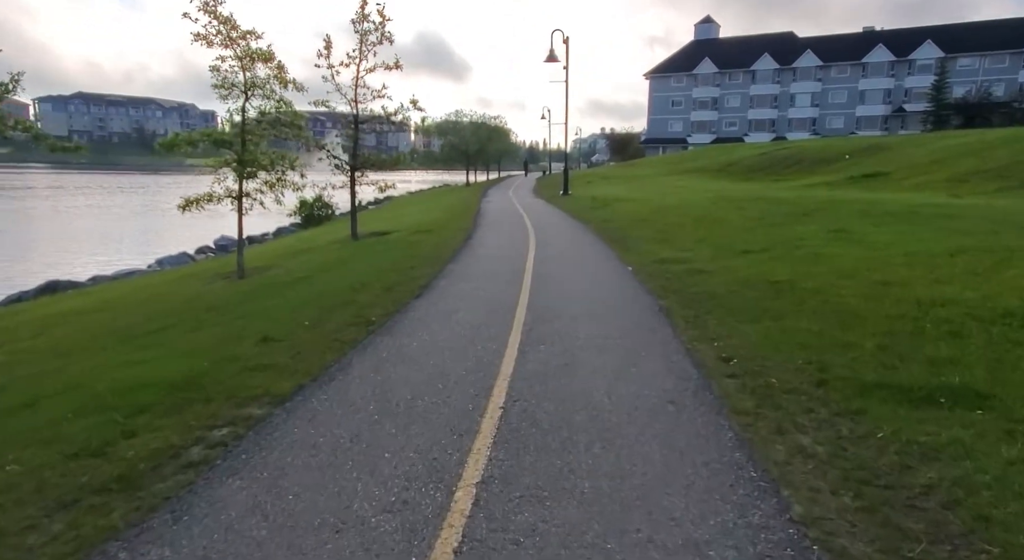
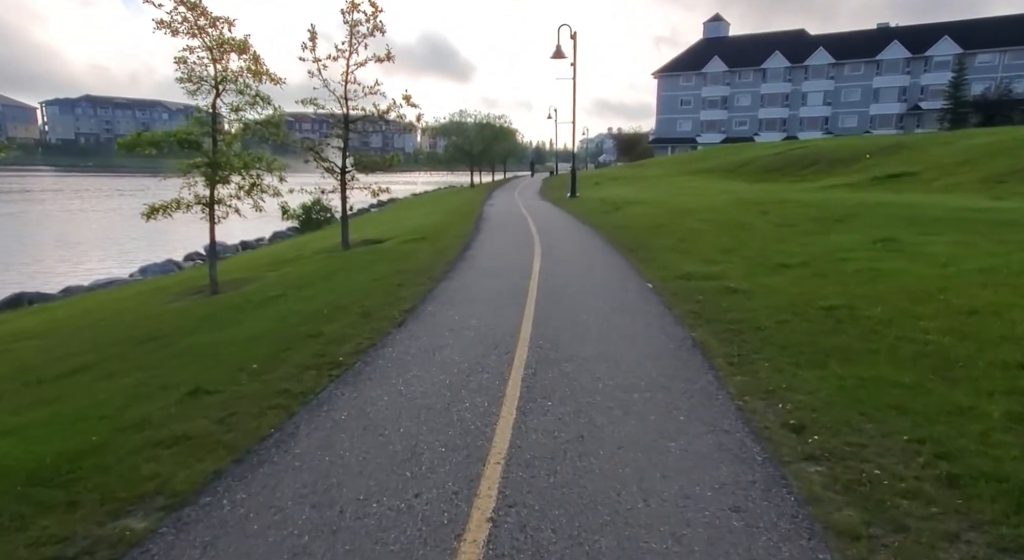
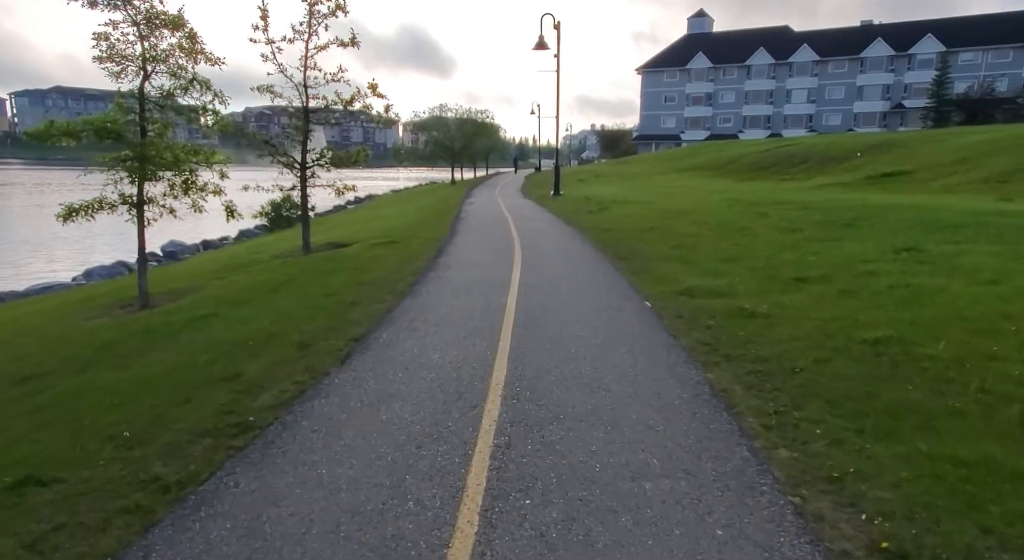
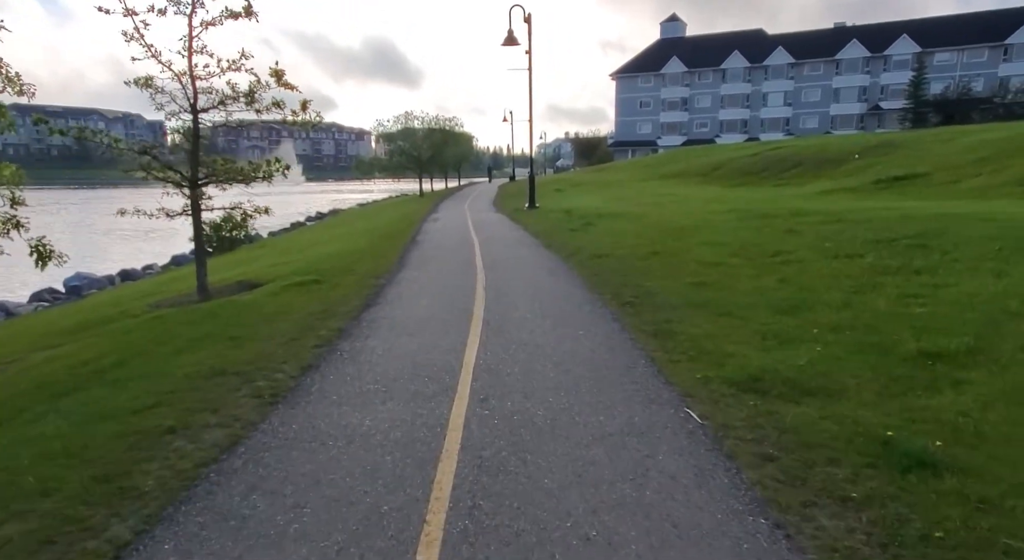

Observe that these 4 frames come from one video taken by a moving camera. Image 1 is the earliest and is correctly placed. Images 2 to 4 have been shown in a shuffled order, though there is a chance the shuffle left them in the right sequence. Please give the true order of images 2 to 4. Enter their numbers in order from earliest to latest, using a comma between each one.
2, 3, 4
